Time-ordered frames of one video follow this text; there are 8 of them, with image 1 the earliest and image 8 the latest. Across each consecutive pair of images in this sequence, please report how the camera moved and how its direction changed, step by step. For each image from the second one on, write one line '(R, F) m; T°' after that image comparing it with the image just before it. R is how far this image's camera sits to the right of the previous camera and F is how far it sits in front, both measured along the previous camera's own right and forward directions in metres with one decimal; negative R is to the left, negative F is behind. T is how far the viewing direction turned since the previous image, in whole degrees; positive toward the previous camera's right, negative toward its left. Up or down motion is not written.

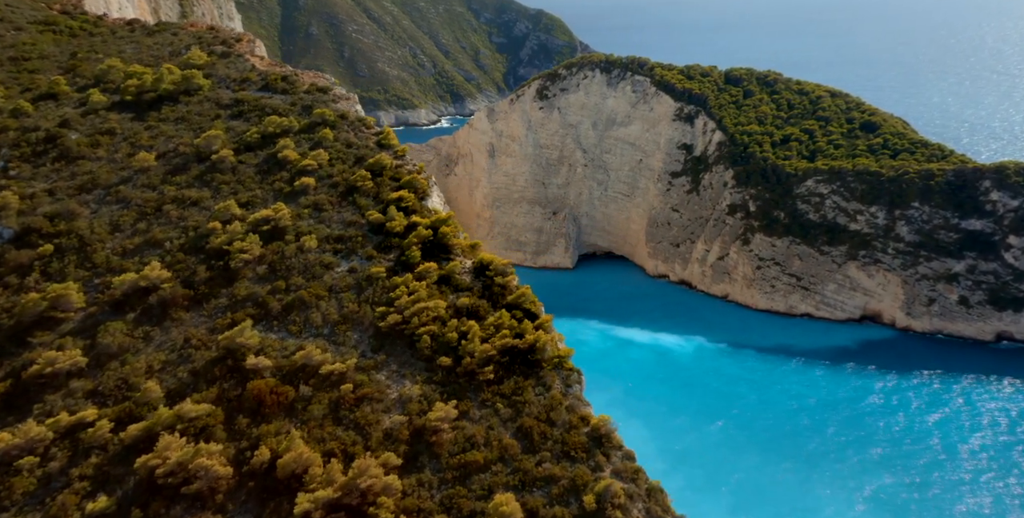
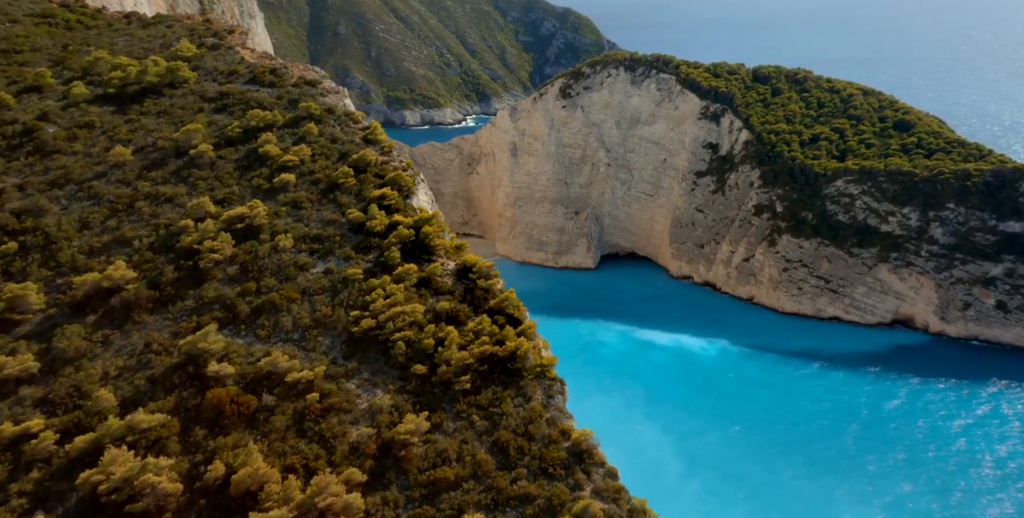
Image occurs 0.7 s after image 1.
(+0.3, +0.3) m; -2°
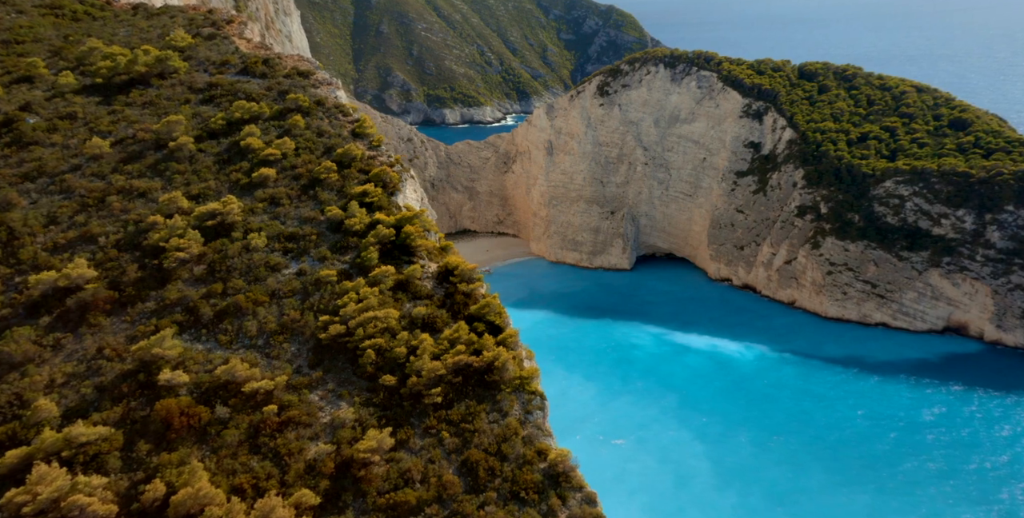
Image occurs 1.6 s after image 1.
(+0.4, +0.4) m; -3°
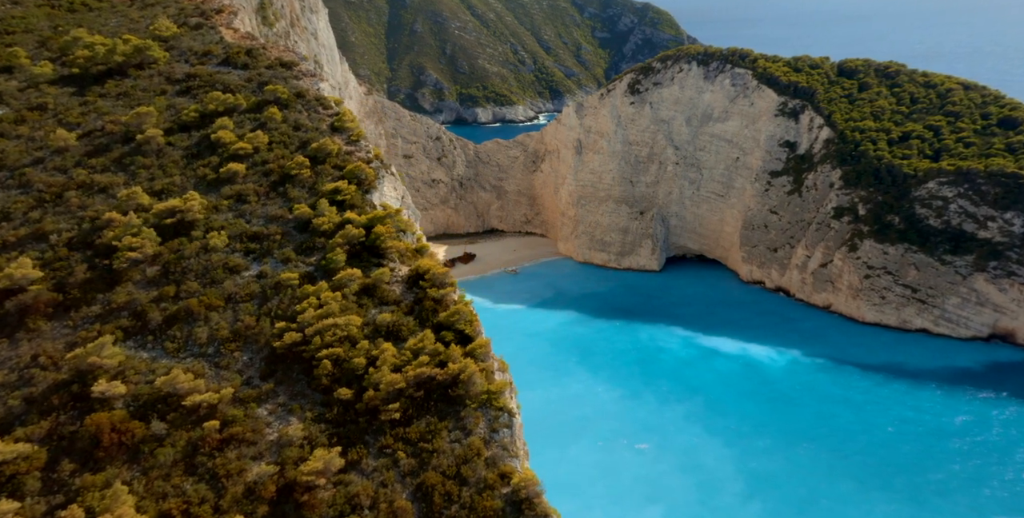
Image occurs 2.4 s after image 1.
(+0.4, +0.4) m; -3°
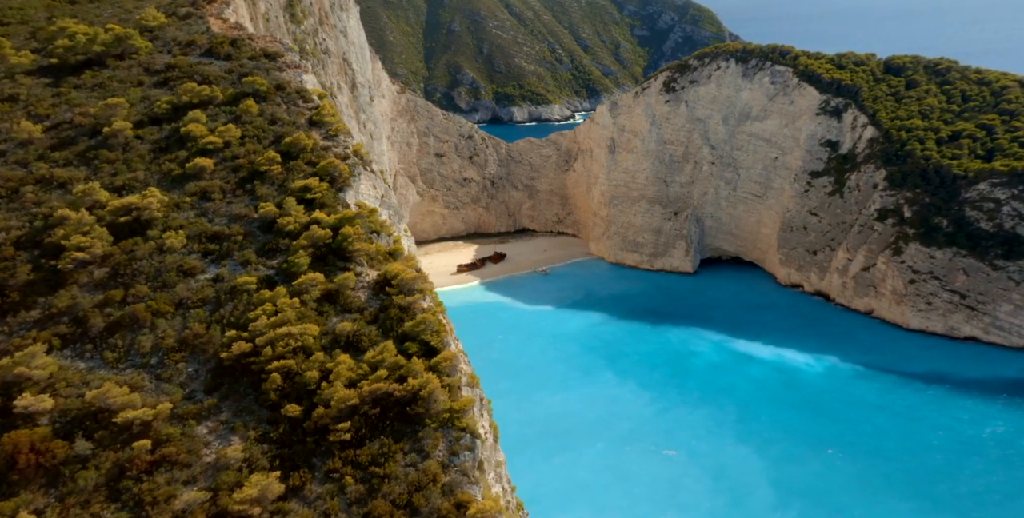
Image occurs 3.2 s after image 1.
(+0.4, +0.4) m; -3°
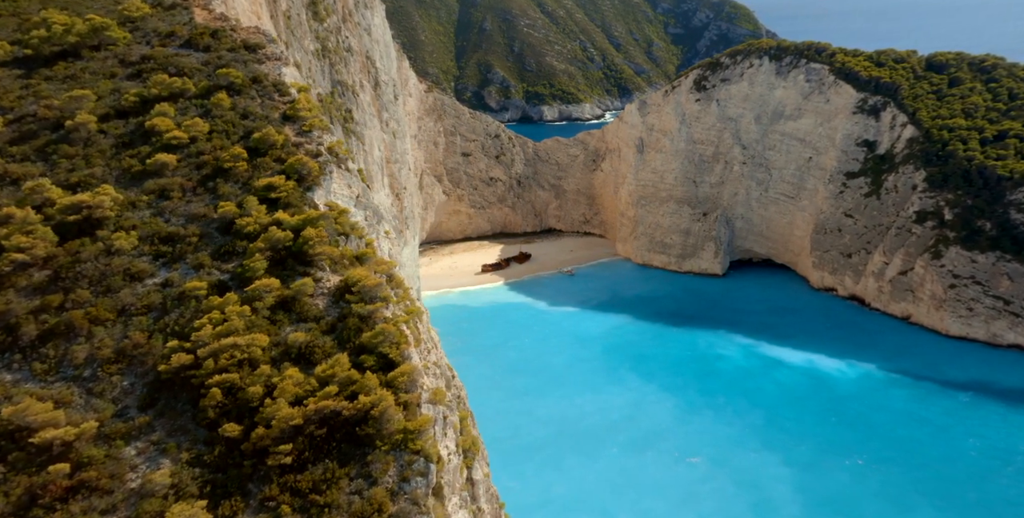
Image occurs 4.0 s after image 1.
(+0.3, +0.4) m; -3°
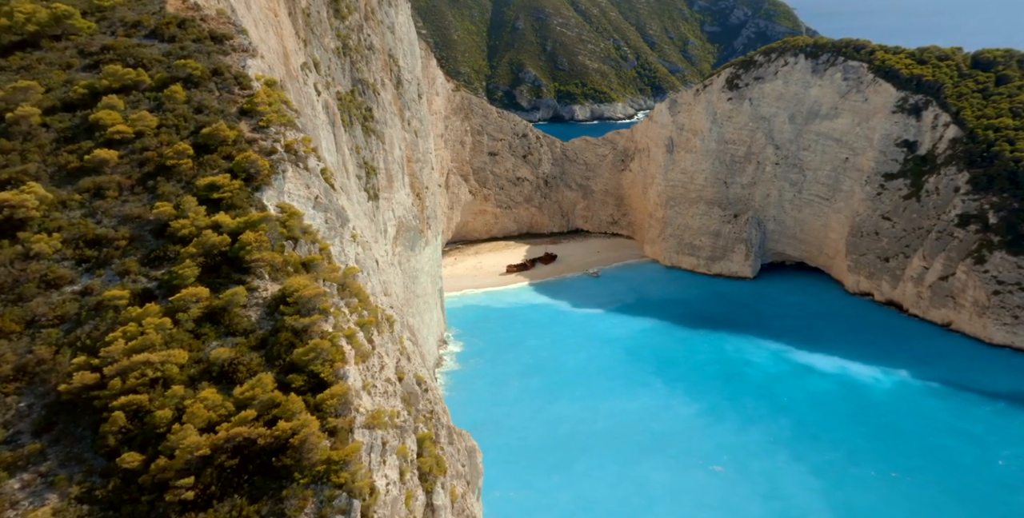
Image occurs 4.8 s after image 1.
(+0.4, +0.4) m; -3°
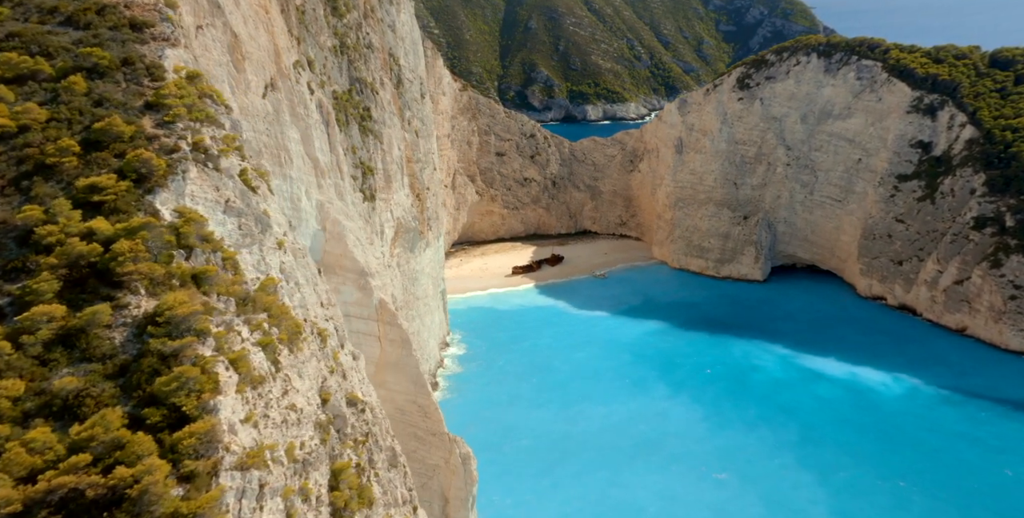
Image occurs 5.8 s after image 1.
(+0.5, +0.5) m; -1°
